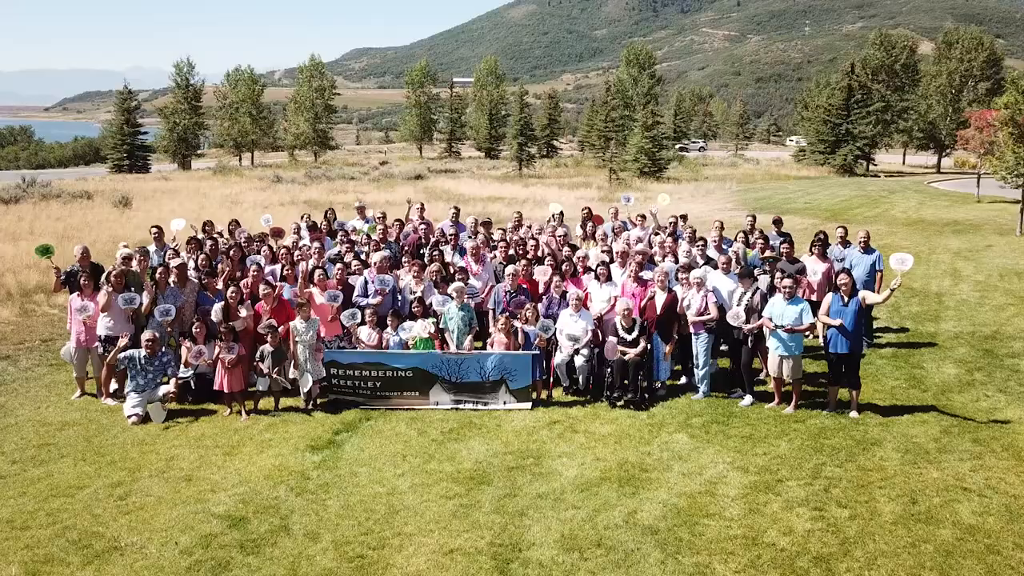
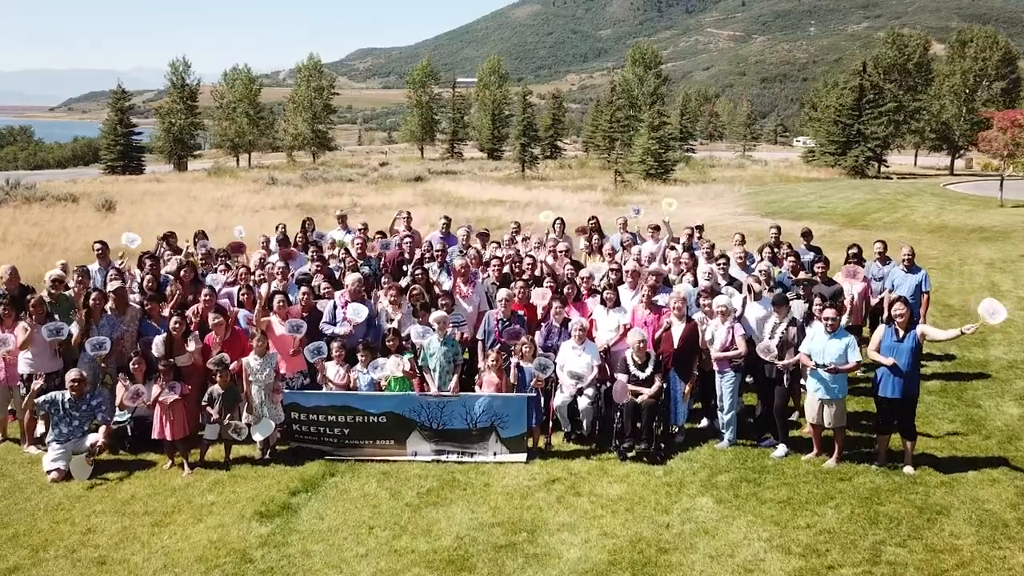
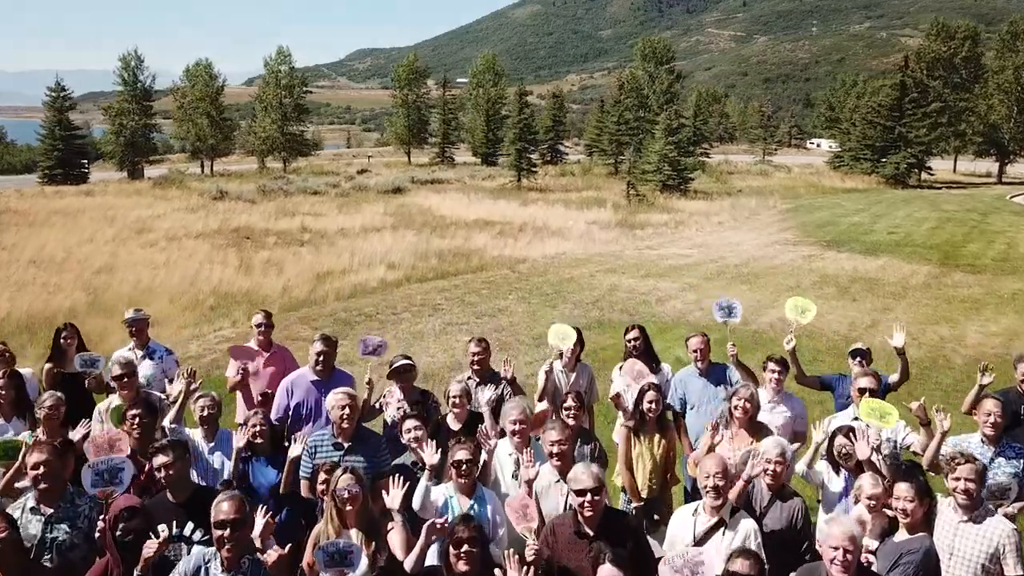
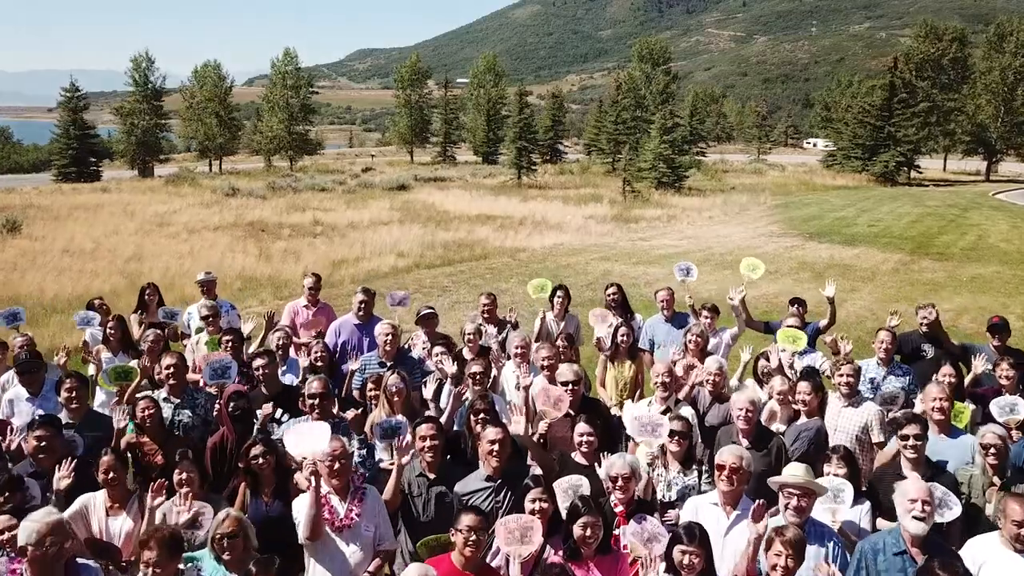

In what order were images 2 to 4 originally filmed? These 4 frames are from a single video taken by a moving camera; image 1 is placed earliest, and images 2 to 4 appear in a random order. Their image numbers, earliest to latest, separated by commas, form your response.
2, 4, 3
